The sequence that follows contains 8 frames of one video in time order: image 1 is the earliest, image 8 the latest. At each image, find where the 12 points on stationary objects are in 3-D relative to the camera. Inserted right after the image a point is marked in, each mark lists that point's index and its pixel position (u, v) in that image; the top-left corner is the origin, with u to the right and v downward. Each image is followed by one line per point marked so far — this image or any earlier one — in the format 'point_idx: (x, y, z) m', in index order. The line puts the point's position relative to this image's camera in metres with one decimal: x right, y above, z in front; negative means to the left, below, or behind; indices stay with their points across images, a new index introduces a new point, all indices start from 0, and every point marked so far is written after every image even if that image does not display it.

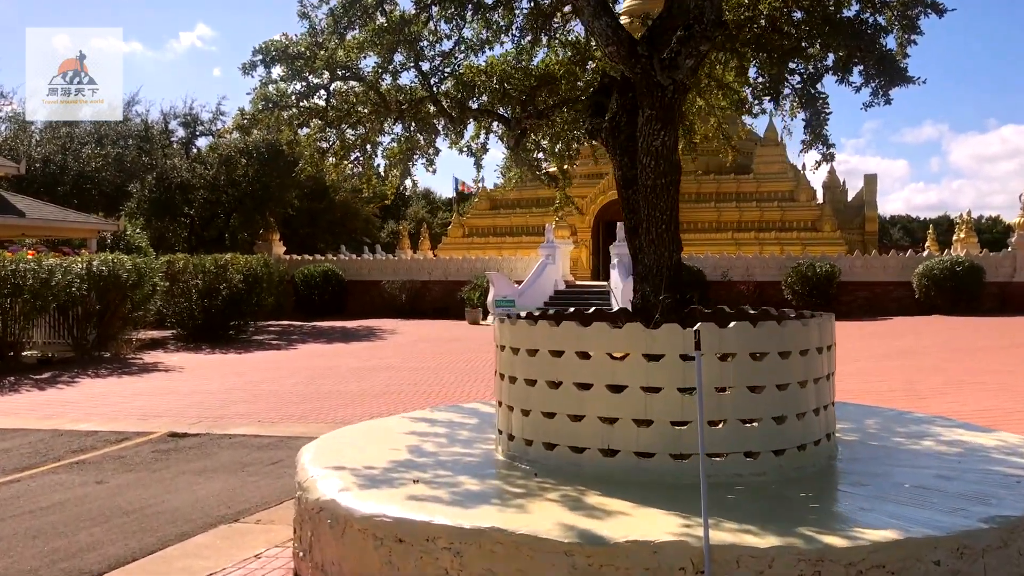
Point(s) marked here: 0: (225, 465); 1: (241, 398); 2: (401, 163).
0: (-2.4, -1.4, +7.5) m
1: (-3.3, -1.4, +11.2) m
2: (-1.1, +1.2, +8.7) m
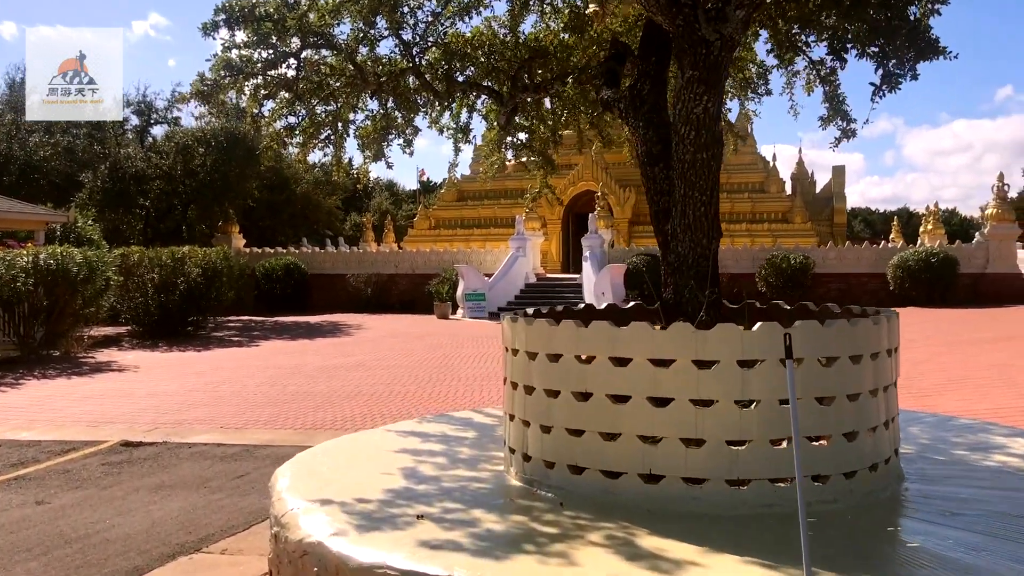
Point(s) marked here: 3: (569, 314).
0: (-2.4, -1.4, +6.7) m
1: (-3.6, -1.3, +10.4) m
2: (-1.2, +1.3, +7.9) m
3: (+0.3, -0.1, +4.9) m
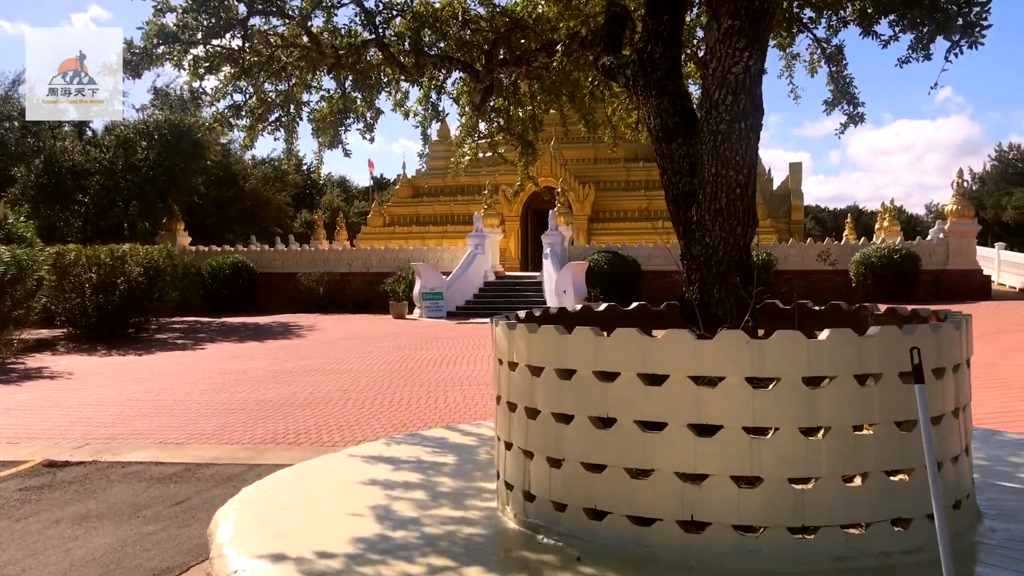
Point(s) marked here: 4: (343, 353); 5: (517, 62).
0: (-2.6, -1.4, +5.9) m
1: (-3.9, -1.3, +9.5) m
2: (-1.4, +1.3, +7.2) m
3: (+0.2, -0.1, +4.2) m
4: (-2.8, -1.1, +15.0) m
5: (0.0, +1.4, +5.8) m
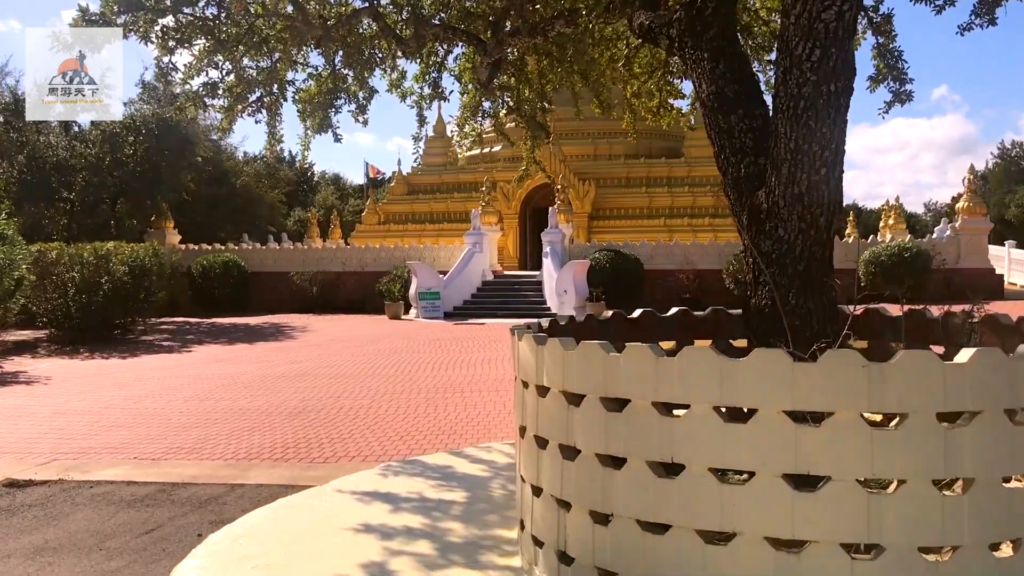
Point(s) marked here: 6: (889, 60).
0: (-2.5, -1.4, +5.2) m
1: (-3.9, -1.3, +8.8) m
2: (-1.4, +1.3, +6.5) m
3: (+0.3, -0.1, +3.6) m
4: (-2.7, -1.1, +14.3) m
5: (+0.1, +1.4, +5.1) m
6: (+2.3, +1.4, +5.5) m
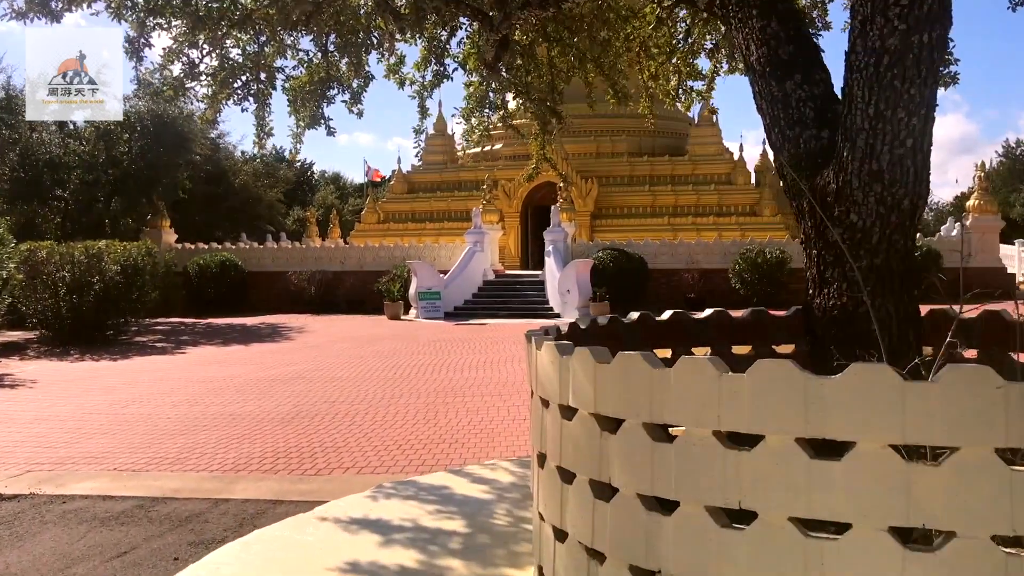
0: (-2.5, -1.4, +4.7) m
1: (-3.8, -1.3, +8.4) m
2: (-1.3, +1.3, +6.0) m
3: (+0.4, -0.1, +3.1) m
4: (-2.7, -1.1, +13.9) m
5: (+0.1, +1.4, +4.7) m
6: (+2.3, +1.4, +5.1) m
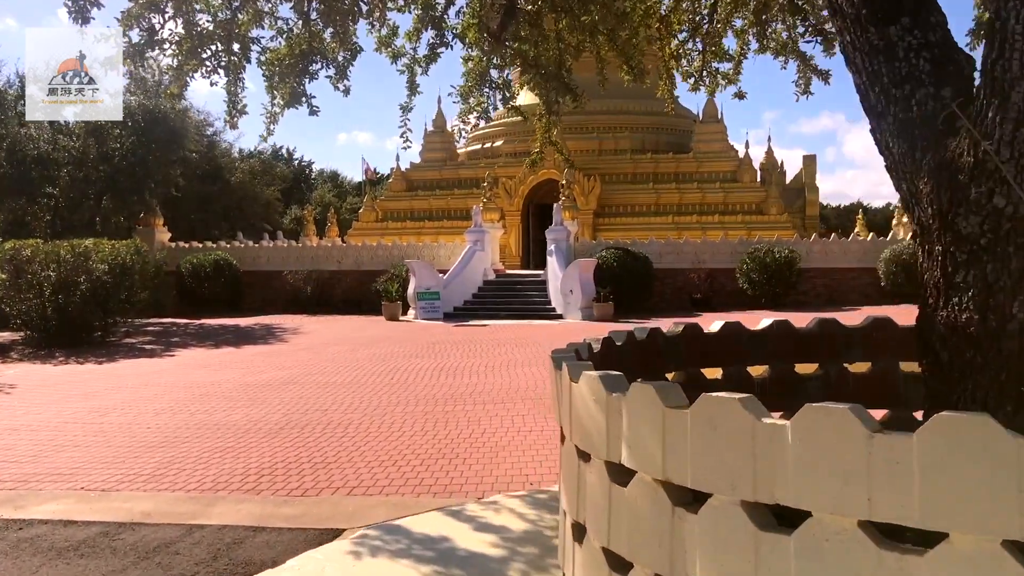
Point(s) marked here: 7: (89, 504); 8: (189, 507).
0: (-2.4, -1.4, +4.2) m
1: (-3.8, -1.3, +7.8) m
2: (-1.3, +1.3, +5.4) m
3: (+0.4, -0.2, +2.5) m
4: (-2.7, -1.1, +13.3) m
5: (+0.2, +1.4, +4.1) m
6: (+2.4, +1.3, +4.5) m
7: (-2.7, -1.4, +5.7) m
8: (-2.0, -1.3, +5.6) m
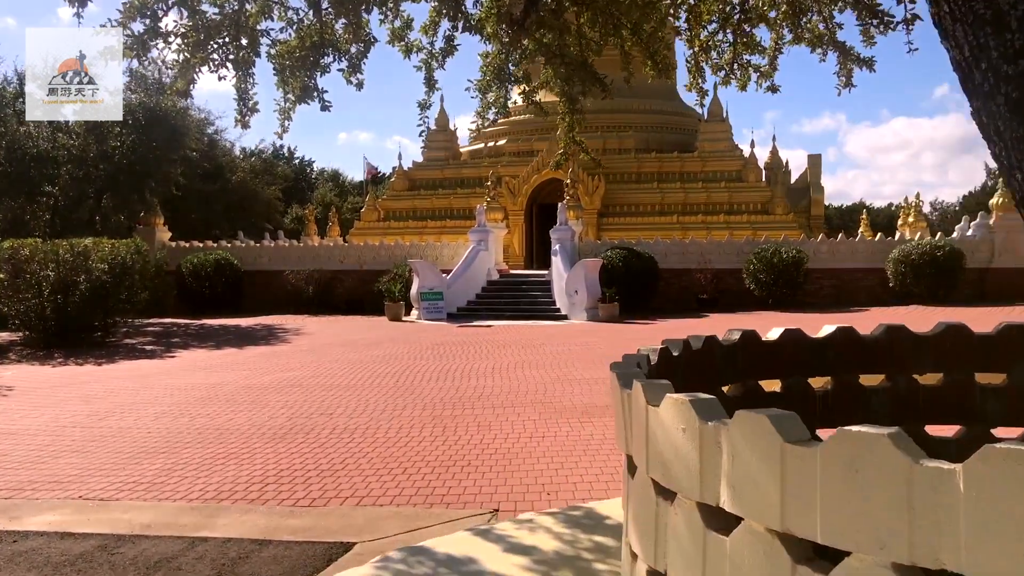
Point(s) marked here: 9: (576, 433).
0: (-2.3, -1.4, +3.9) m
1: (-3.7, -1.3, +7.5) m
2: (-1.2, +1.2, +5.2) m
3: (+0.5, -0.2, +2.3) m
4: (-2.6, -1.1, +13.0) m
5: (+0.3, +1.4, +3.8) m
6: (+2.5, +1.3, +4.2) m
7: (-2.6, -1.4, +5.5) m
8: (-1.9, -1.4, +5.3) m
9: (+0.5, -1.2, +7.5) m
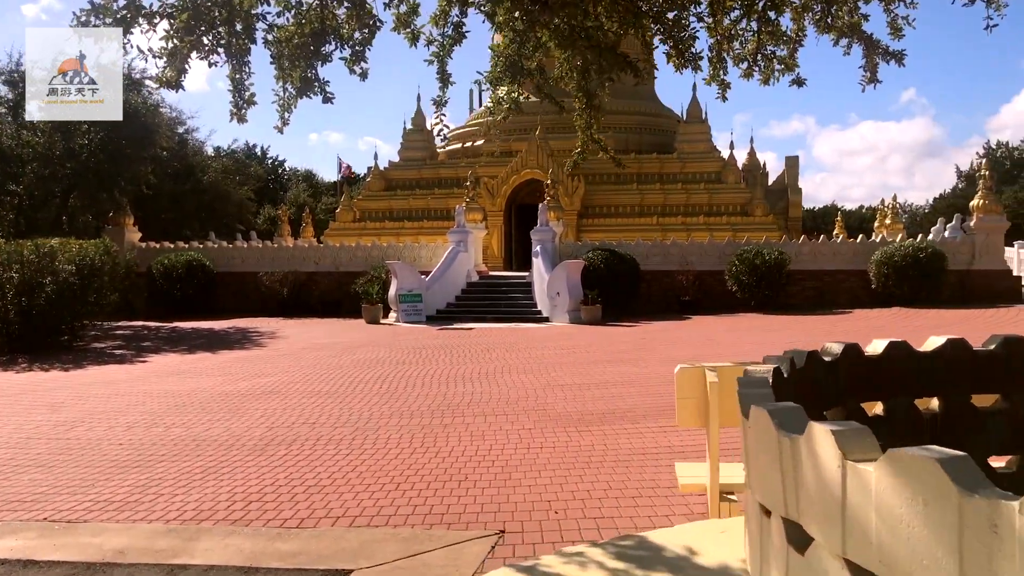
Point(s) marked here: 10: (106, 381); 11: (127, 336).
0: (-2.3, -1.4, +3.5) m
1: (-3.7, -1.3, +7.0) m
2: (-1.1, +1.2, +4.8) m
3: (+0.6, -0.2, +1.9) m
4: (-2.7, -1.1, +12.6) m
5: (+0.4, +1.4, +3.5) m
6: (+2.6, +1.3, +3.9) m
7: (-2.5, -1.4, +5.0) m
8: (-1.8, -1.4, +4.9) m
9: (+0.5, -1.2, +7.2) m
10: (-5.3, -1.2, +11.8) m
11: (-7.6, -1.0, +17.9) m
